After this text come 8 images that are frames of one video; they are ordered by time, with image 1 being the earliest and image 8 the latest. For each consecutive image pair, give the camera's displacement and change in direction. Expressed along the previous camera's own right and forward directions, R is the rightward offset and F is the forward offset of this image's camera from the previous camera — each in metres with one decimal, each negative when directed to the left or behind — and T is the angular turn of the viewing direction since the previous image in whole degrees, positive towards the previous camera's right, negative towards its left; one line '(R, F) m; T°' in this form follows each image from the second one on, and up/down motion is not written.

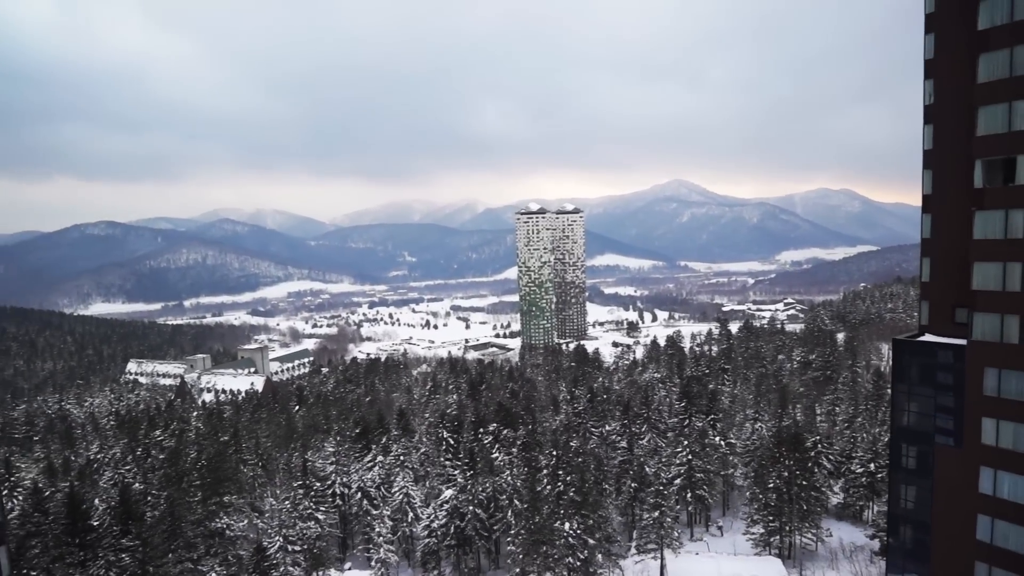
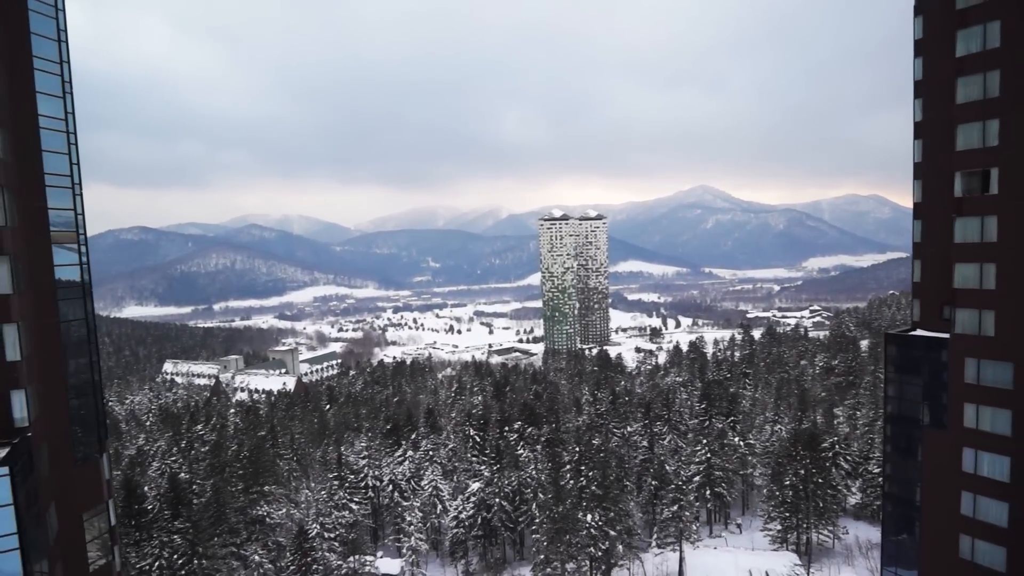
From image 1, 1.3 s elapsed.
(-0.2, -2.2) m; -2°
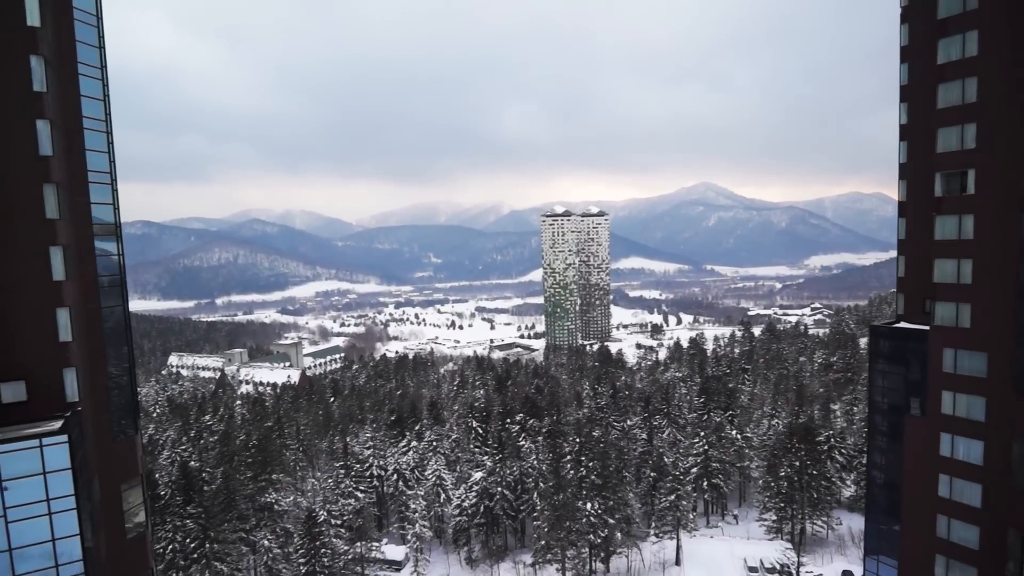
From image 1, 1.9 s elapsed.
(-0.1, -1.0) m; 0°
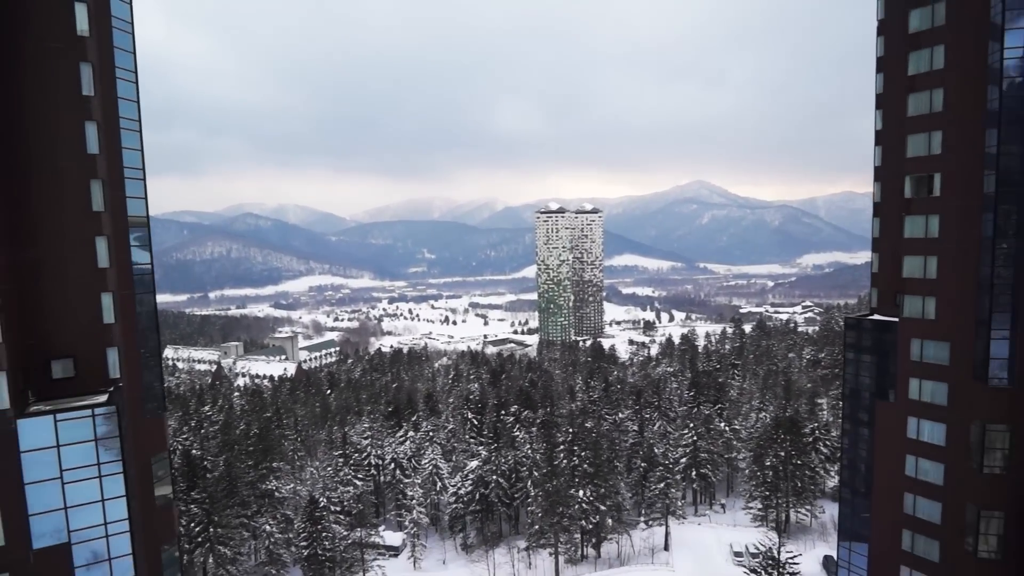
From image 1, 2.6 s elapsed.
(-0.3, -1.2) m; +1°
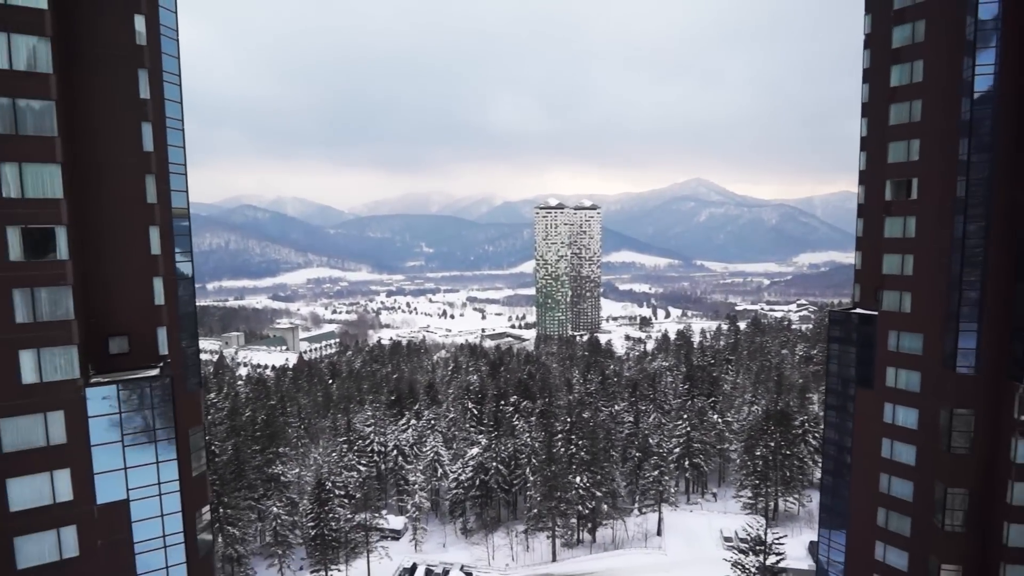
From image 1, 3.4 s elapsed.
(-0.4, -1.4) m; 0°
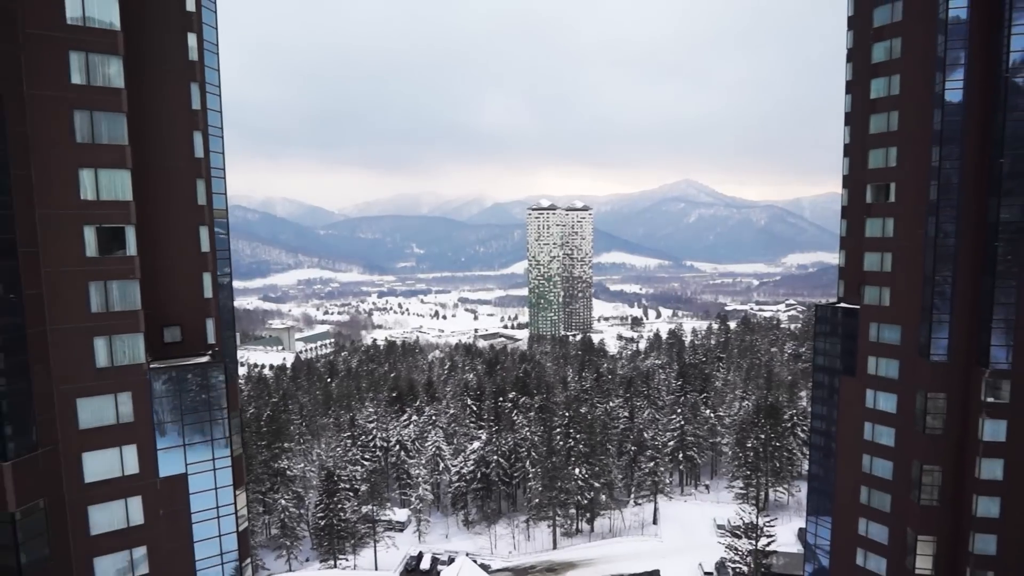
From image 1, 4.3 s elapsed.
(-0.9, -1.4) m; +1°
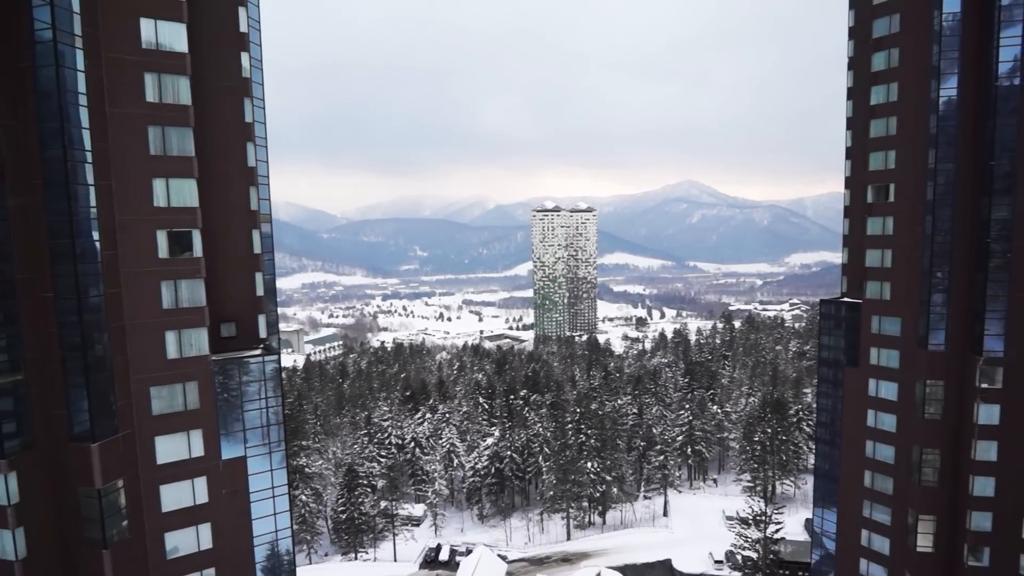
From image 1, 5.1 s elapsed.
(-0.8, -1.3) m; 0°
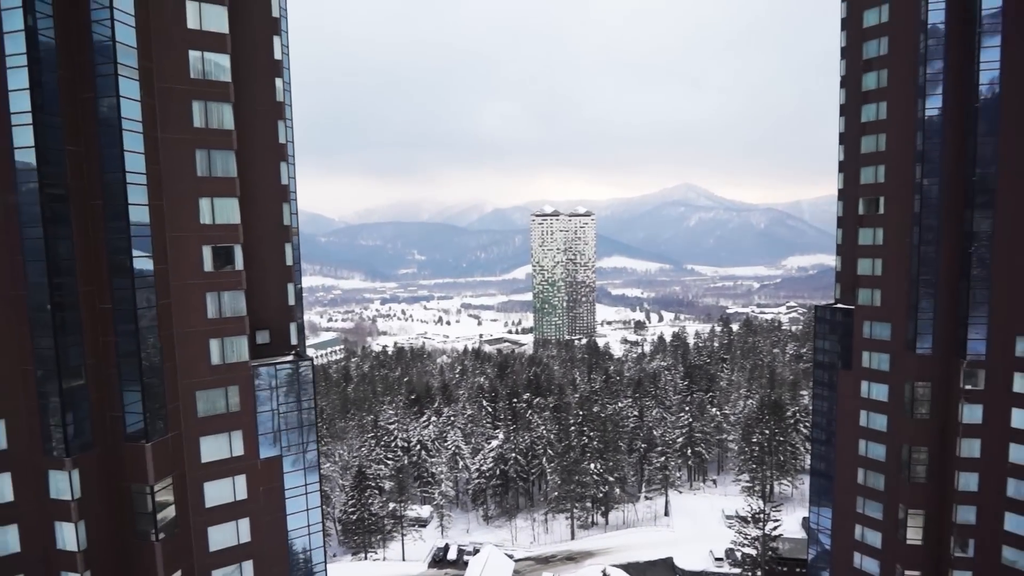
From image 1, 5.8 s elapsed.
(-0.6, -1.2) m; 0°
